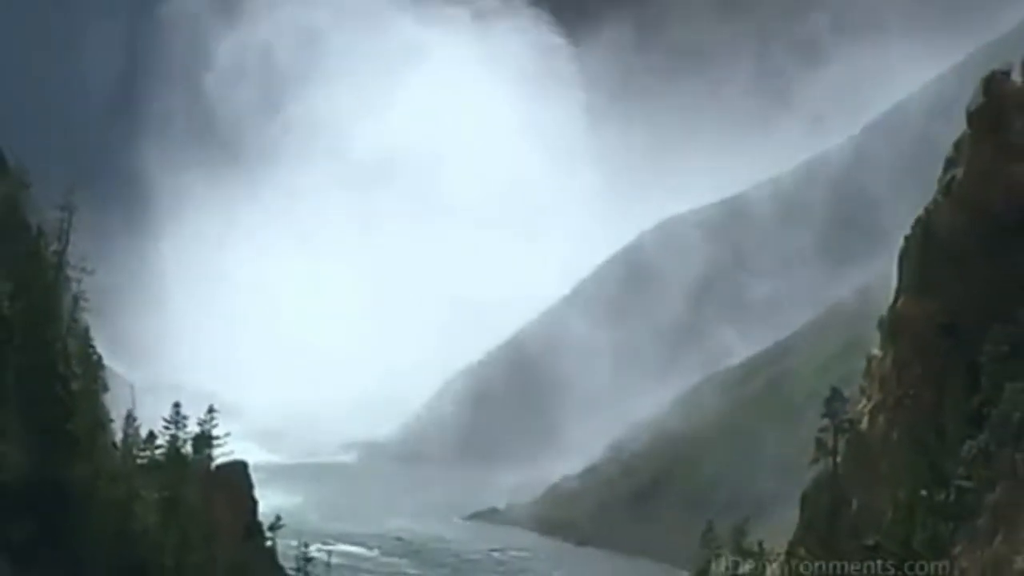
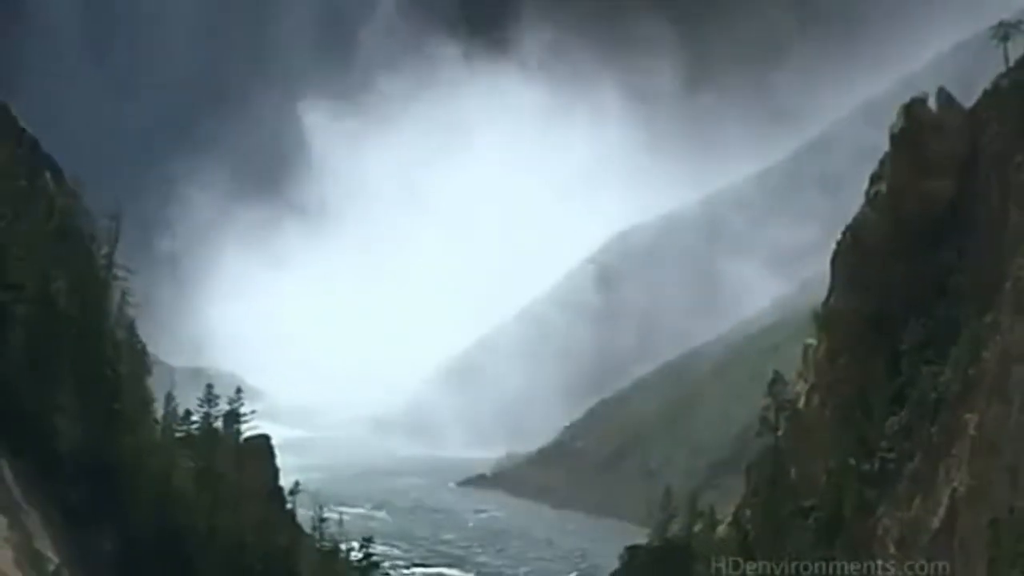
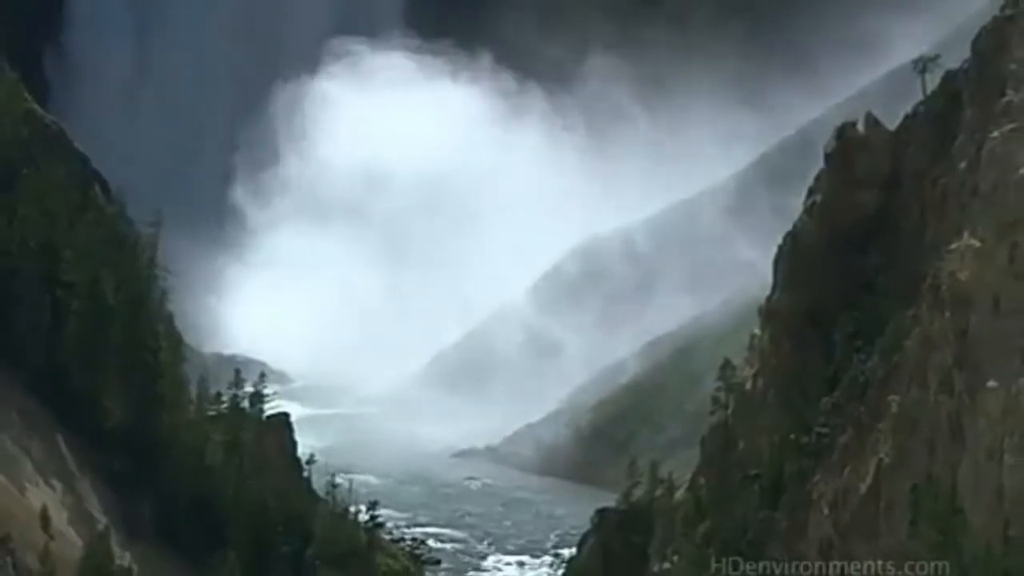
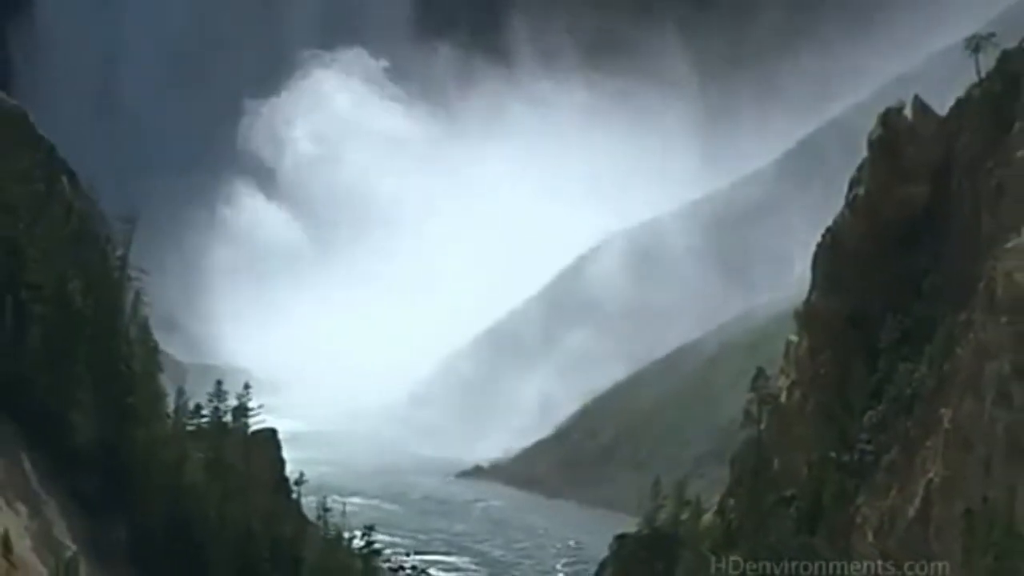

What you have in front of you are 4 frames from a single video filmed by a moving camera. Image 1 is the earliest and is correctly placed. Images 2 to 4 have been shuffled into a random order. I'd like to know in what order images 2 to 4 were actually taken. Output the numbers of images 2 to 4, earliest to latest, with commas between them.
2, 4, 3
